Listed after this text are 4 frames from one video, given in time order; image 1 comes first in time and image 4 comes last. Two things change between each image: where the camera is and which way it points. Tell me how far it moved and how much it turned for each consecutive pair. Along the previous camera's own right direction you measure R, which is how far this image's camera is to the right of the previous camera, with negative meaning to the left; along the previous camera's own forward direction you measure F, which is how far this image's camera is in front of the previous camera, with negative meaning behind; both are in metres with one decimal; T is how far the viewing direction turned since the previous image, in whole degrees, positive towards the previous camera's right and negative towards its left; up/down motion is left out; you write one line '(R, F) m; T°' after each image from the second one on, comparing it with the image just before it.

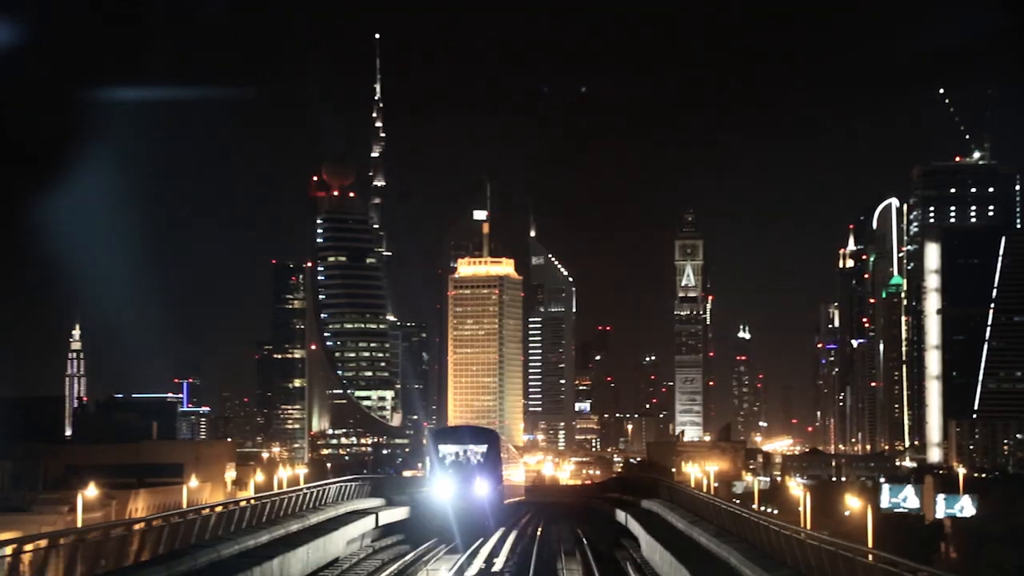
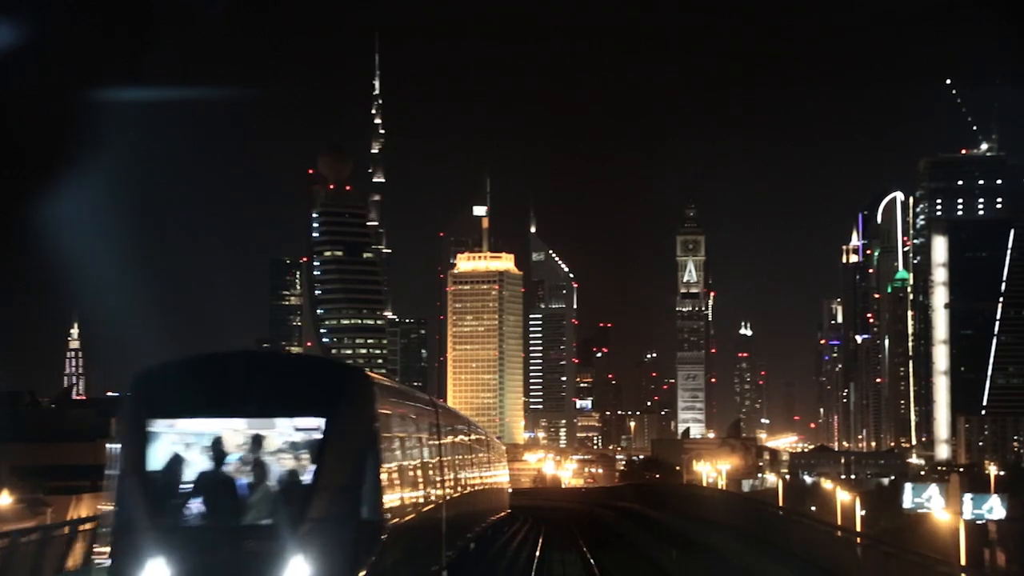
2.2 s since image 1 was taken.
(+0.1, +3.2) m; 0°
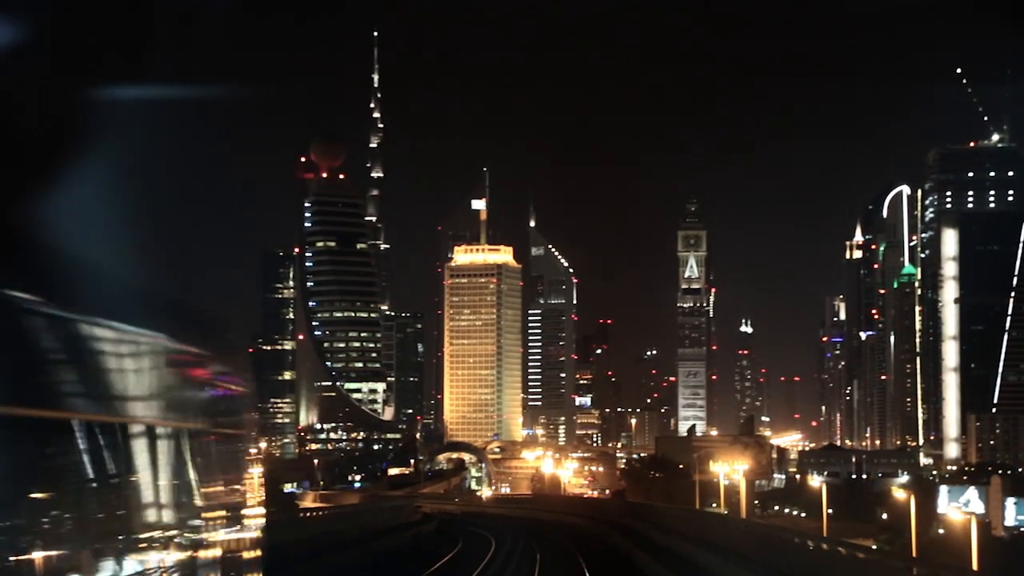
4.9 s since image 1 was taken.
(+0.2, +4.8) m; 0°
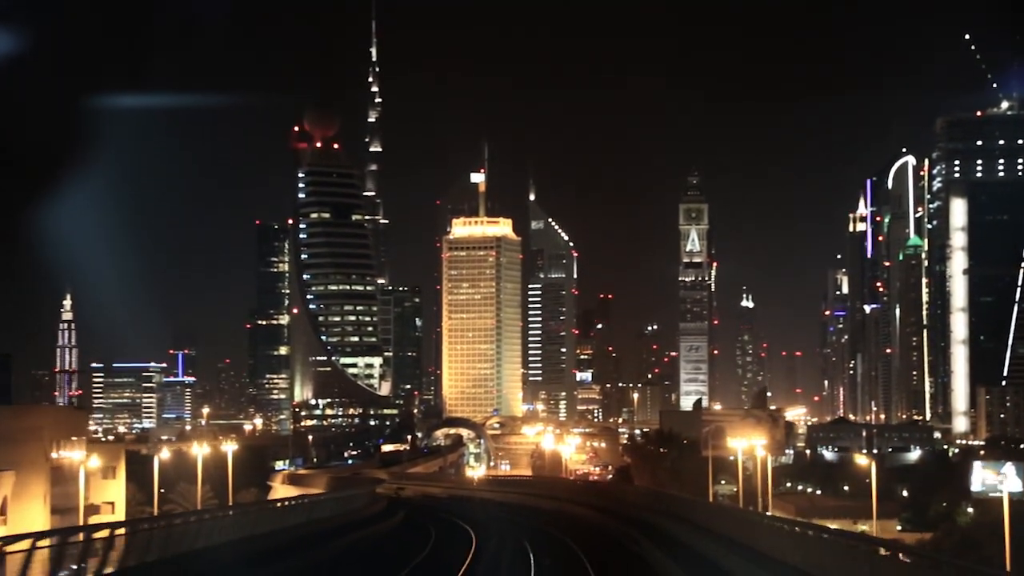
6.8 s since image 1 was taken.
(+0.1, +3.7) m; 0°
